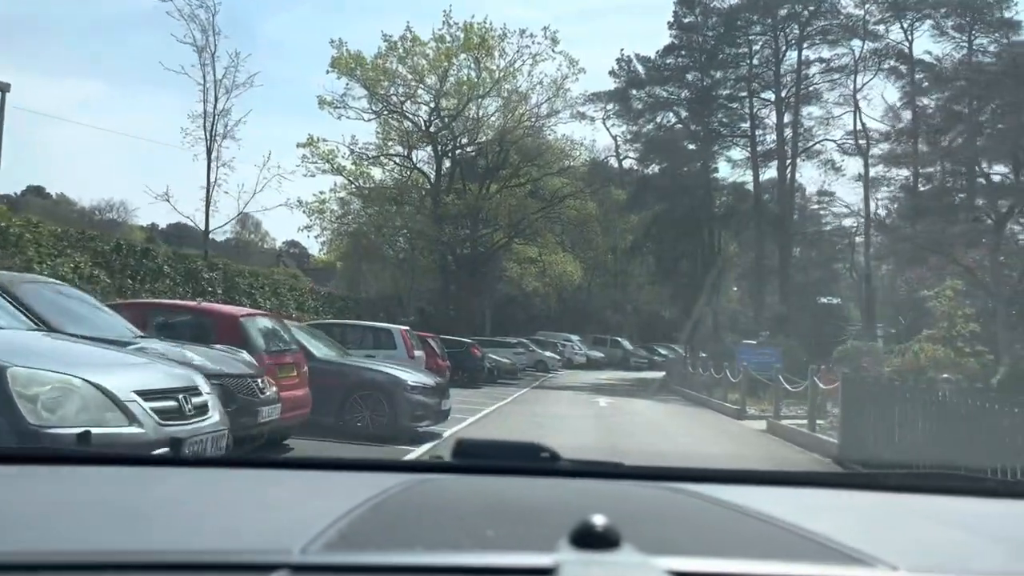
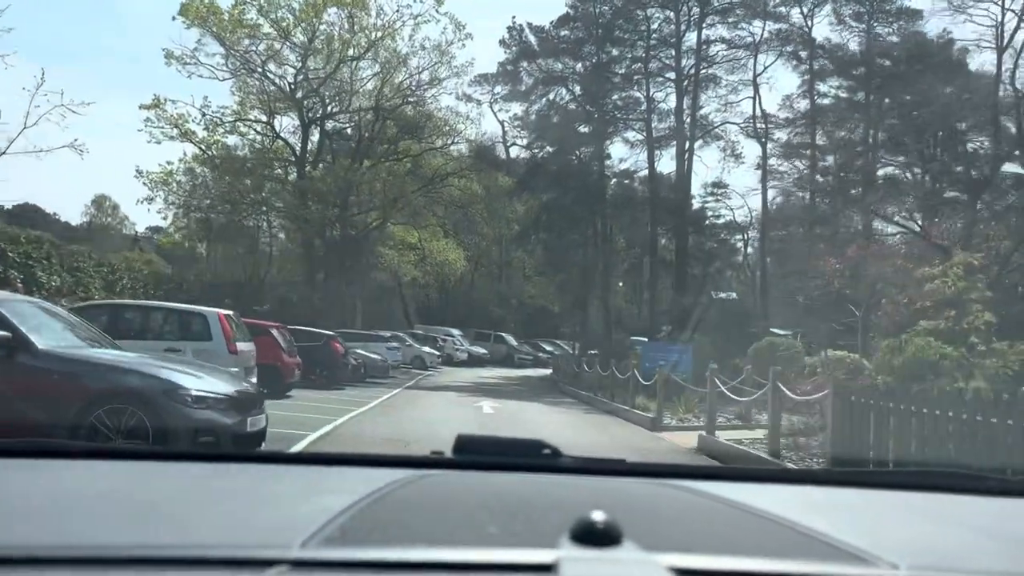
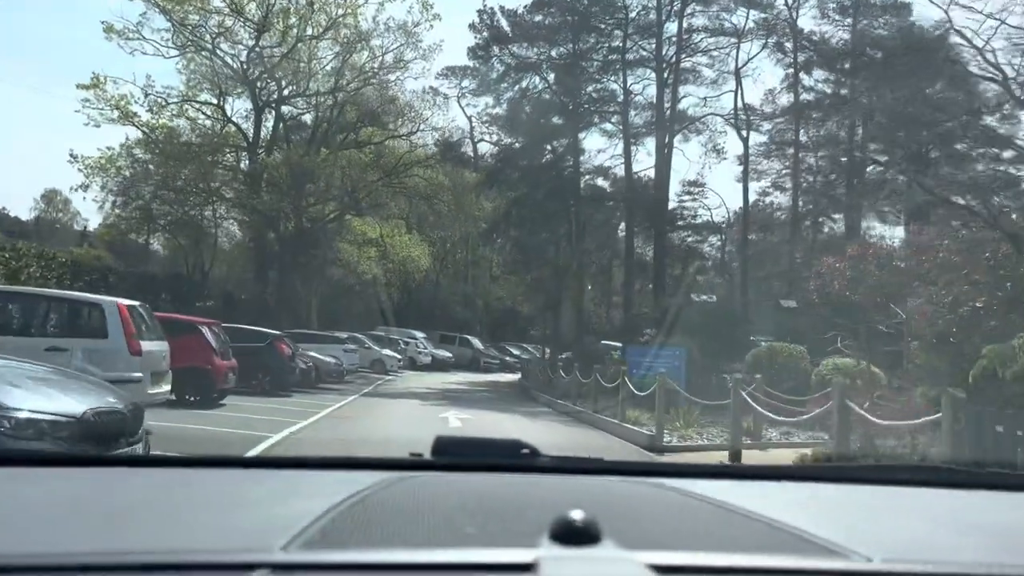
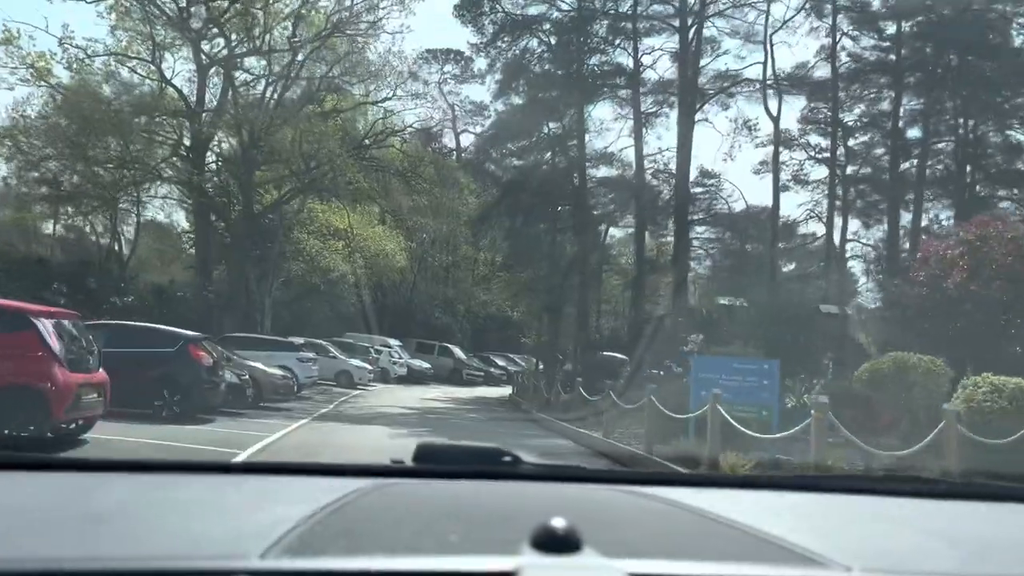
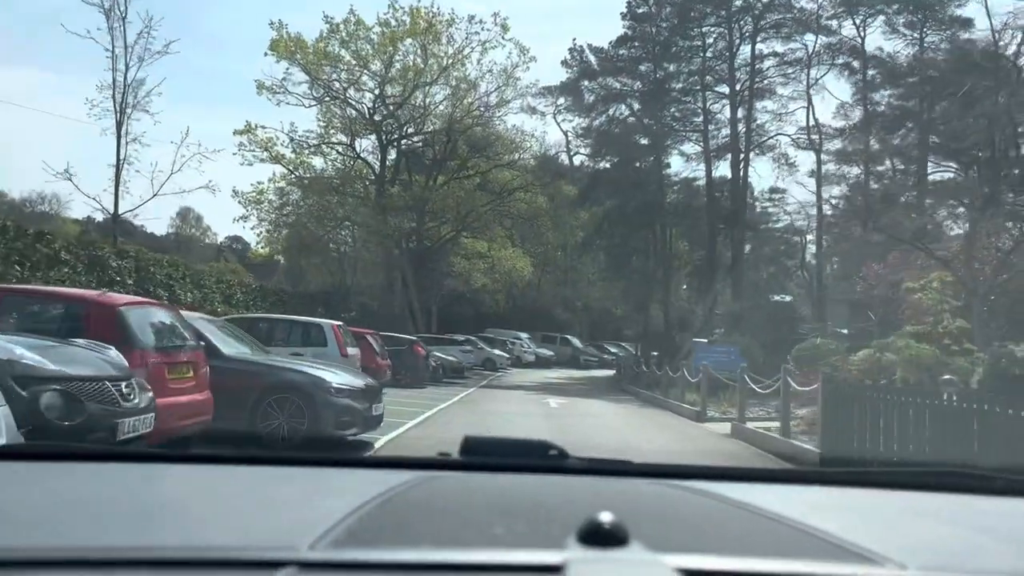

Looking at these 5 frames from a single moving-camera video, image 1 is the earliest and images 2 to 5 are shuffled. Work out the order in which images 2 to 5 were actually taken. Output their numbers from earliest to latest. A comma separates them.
5, 2, 3, 4
